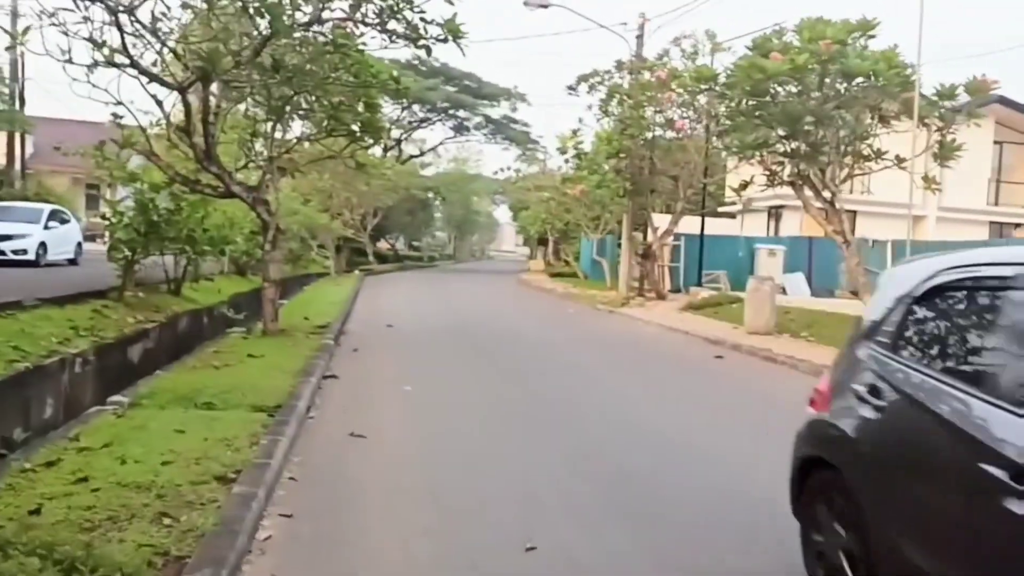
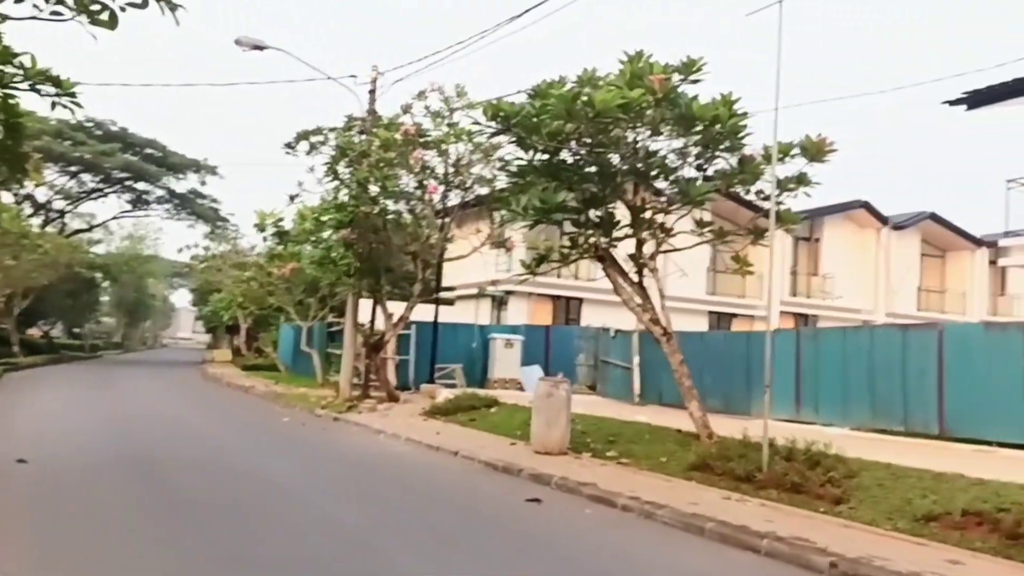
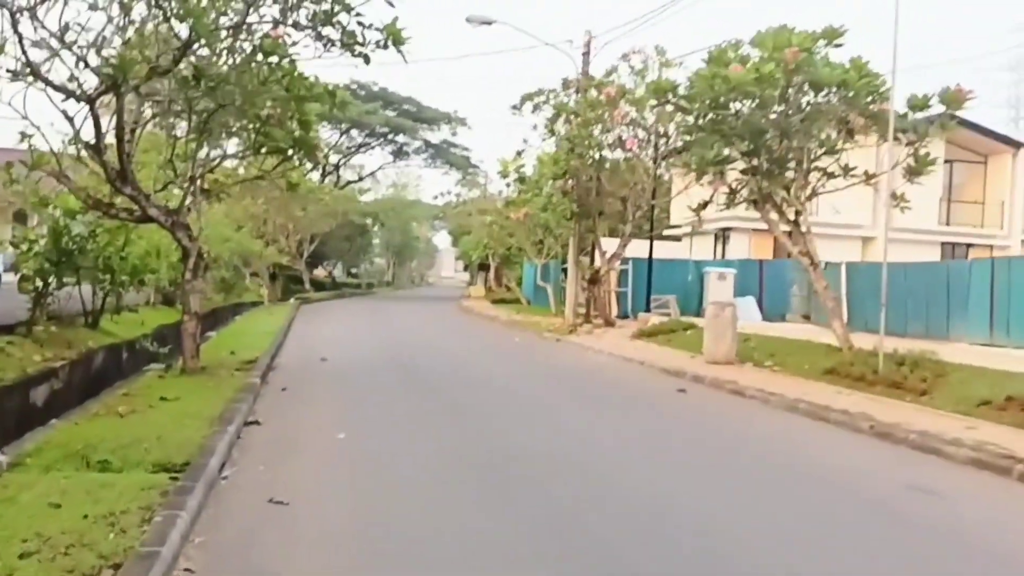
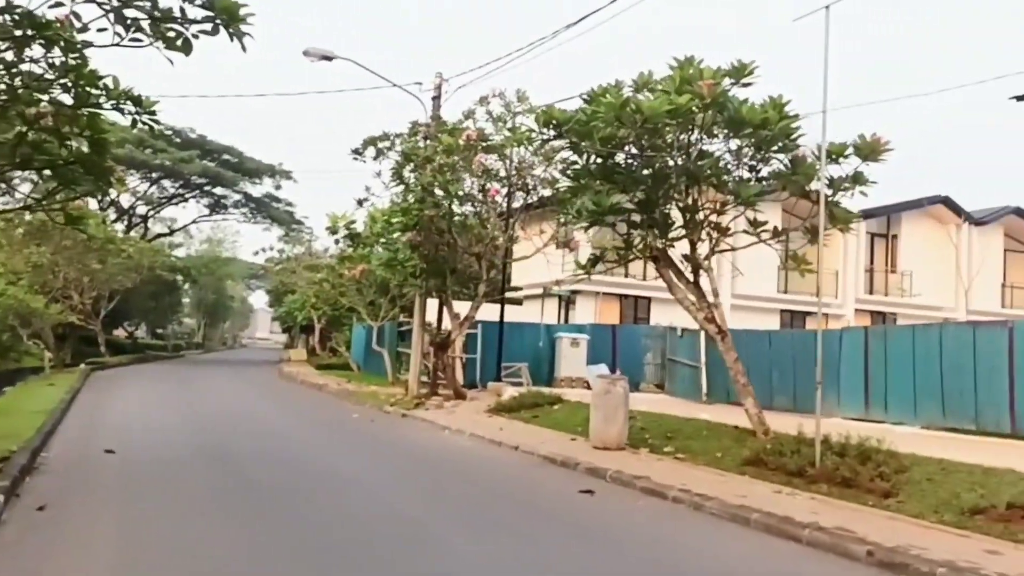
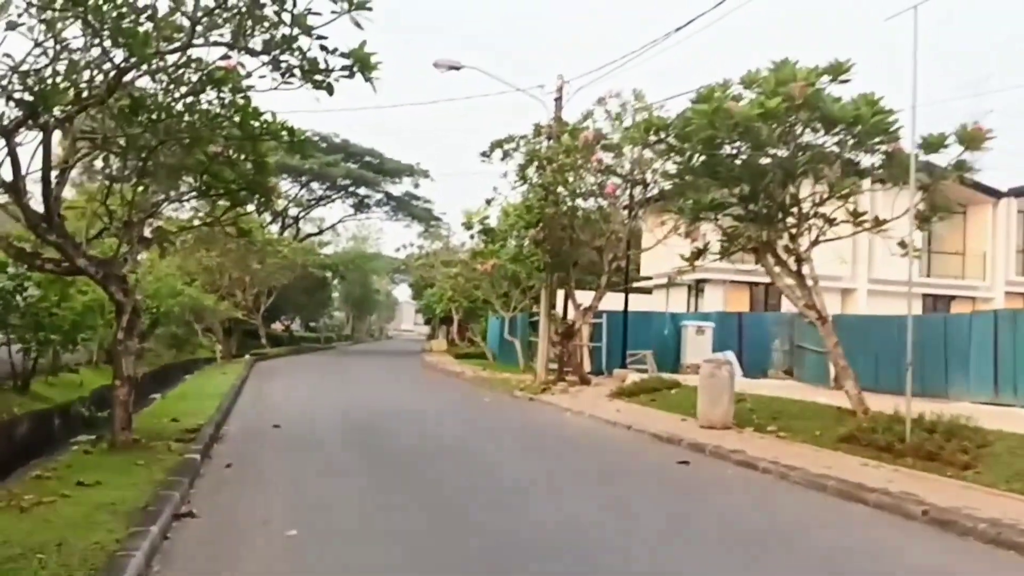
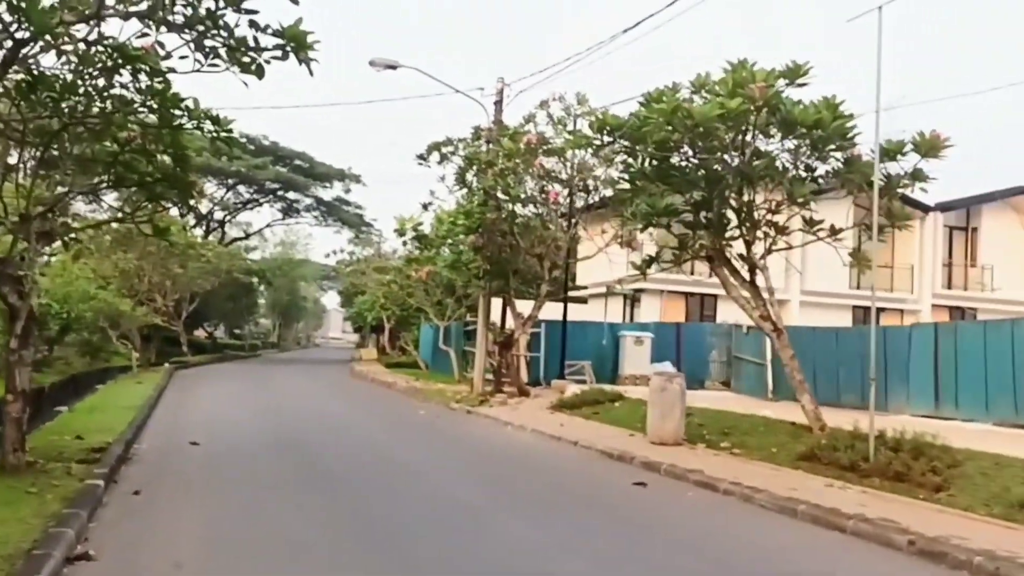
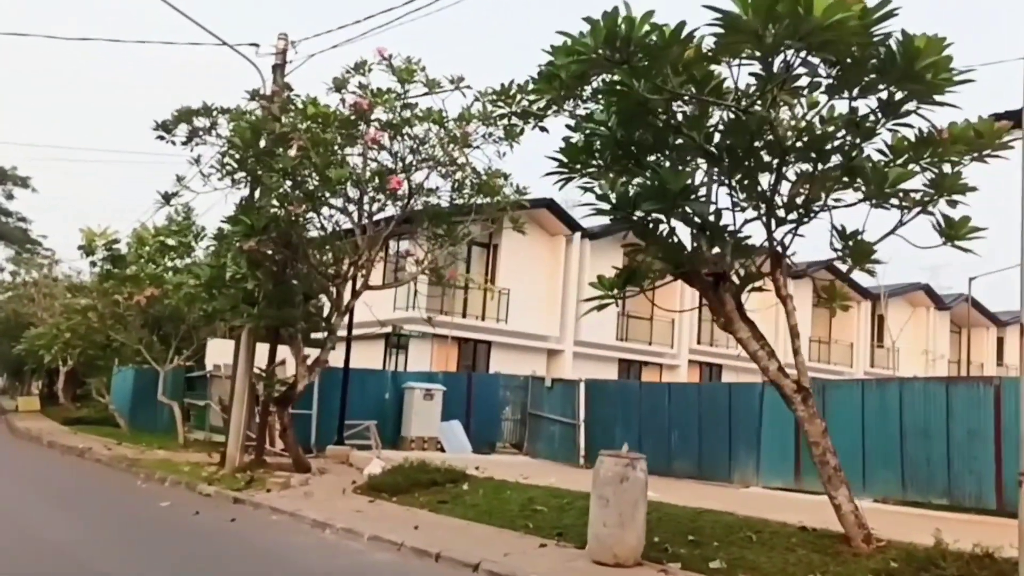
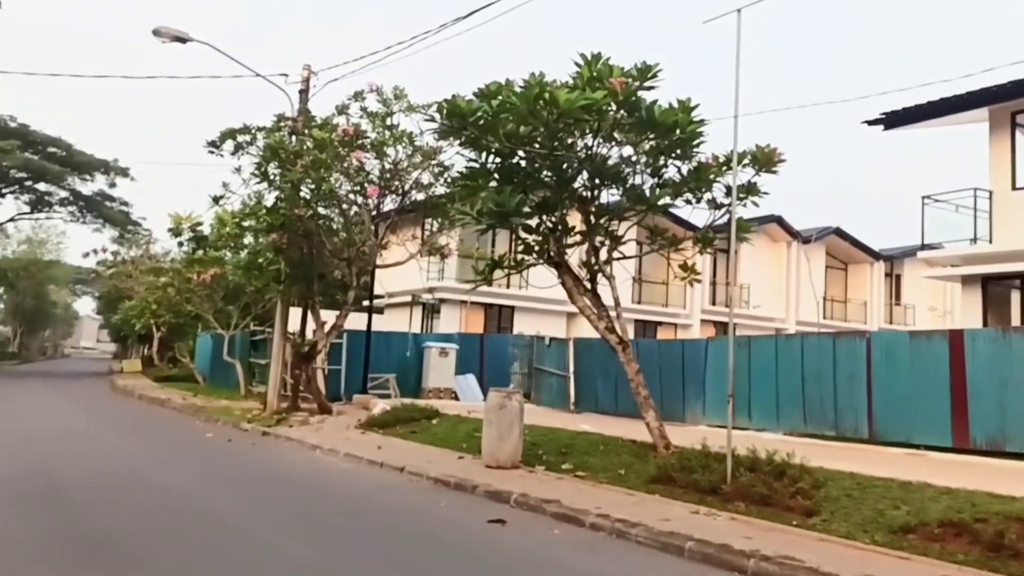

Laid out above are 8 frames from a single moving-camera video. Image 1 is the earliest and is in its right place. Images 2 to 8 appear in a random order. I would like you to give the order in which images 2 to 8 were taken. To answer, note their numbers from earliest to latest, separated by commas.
3, 5, 6, 4, 2, 8, 7
